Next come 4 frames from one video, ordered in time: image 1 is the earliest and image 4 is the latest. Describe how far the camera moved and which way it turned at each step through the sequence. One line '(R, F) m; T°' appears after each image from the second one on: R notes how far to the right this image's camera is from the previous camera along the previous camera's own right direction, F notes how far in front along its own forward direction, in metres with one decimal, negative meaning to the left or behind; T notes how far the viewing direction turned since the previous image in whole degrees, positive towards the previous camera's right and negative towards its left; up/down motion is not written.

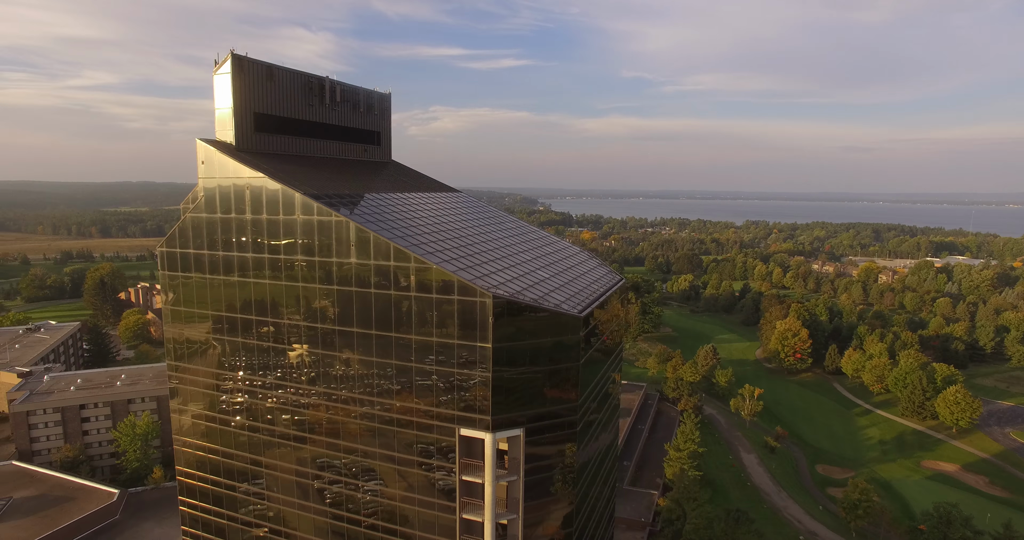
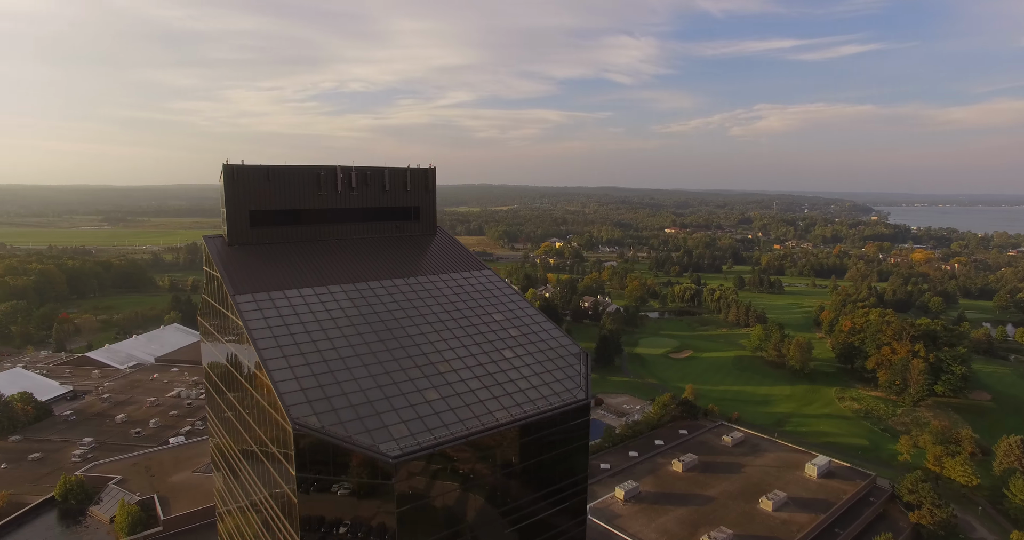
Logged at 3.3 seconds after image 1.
(+5.0, +2.0) m; -29°
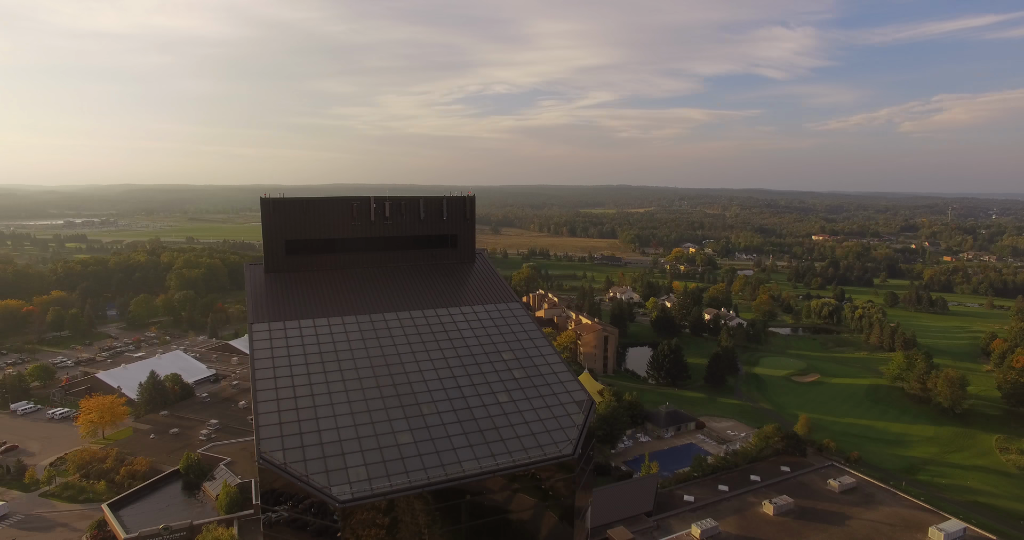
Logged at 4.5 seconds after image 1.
(+2.0, +0.4) m; -13°
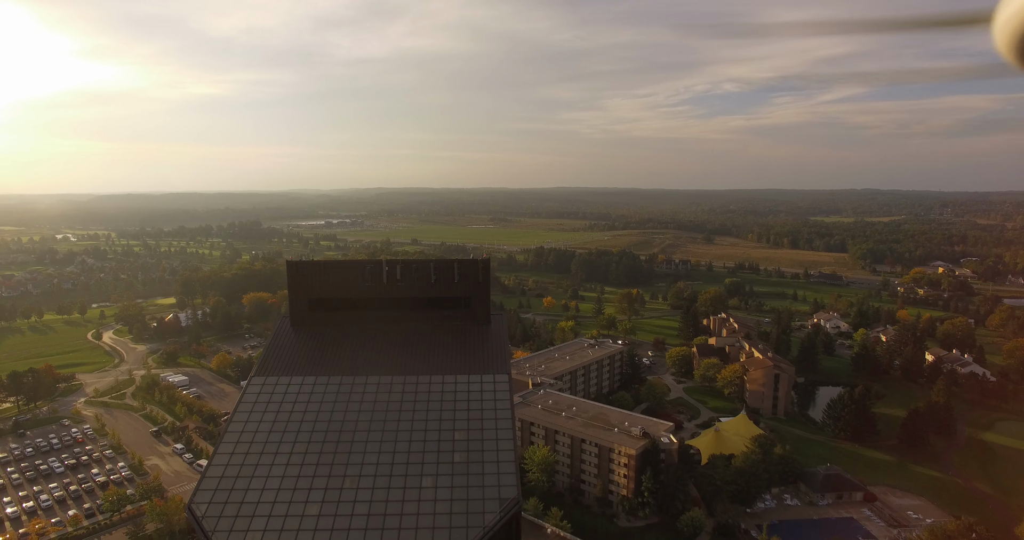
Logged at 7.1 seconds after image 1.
(+4.1, +0.8) m; -20°
